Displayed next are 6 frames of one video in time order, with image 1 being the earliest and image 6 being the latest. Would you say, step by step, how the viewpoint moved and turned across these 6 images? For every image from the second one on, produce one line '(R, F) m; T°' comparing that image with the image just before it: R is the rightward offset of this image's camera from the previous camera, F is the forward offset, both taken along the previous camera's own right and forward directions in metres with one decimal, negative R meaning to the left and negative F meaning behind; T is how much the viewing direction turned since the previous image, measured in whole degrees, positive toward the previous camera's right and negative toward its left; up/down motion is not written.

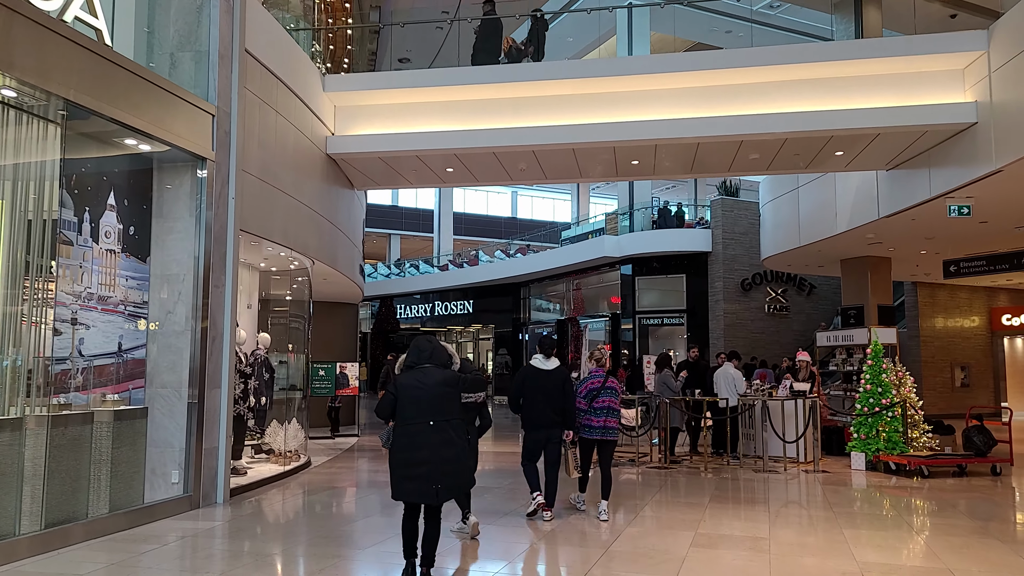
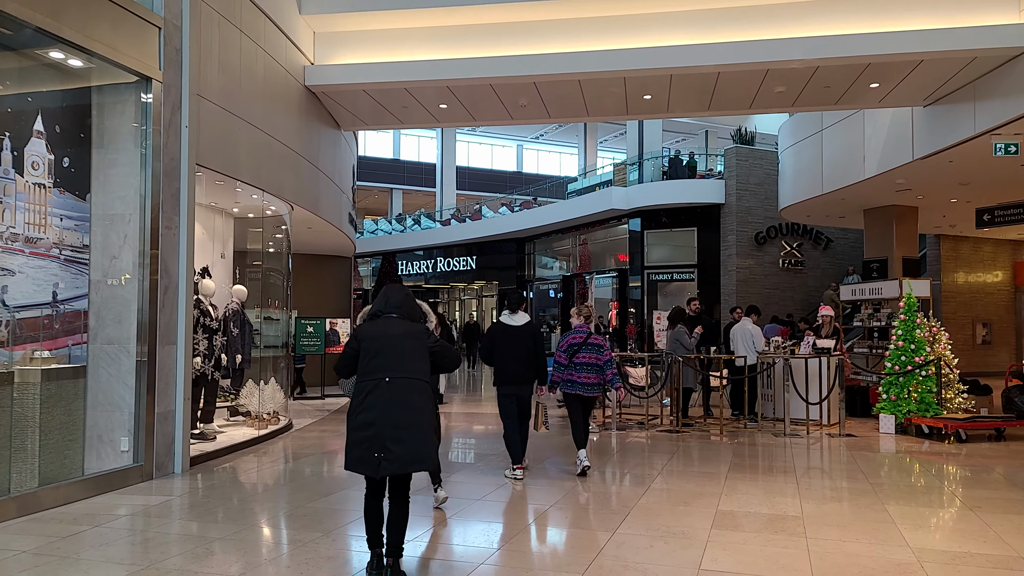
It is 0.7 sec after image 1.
(+0.1, +0.9) m; 0°
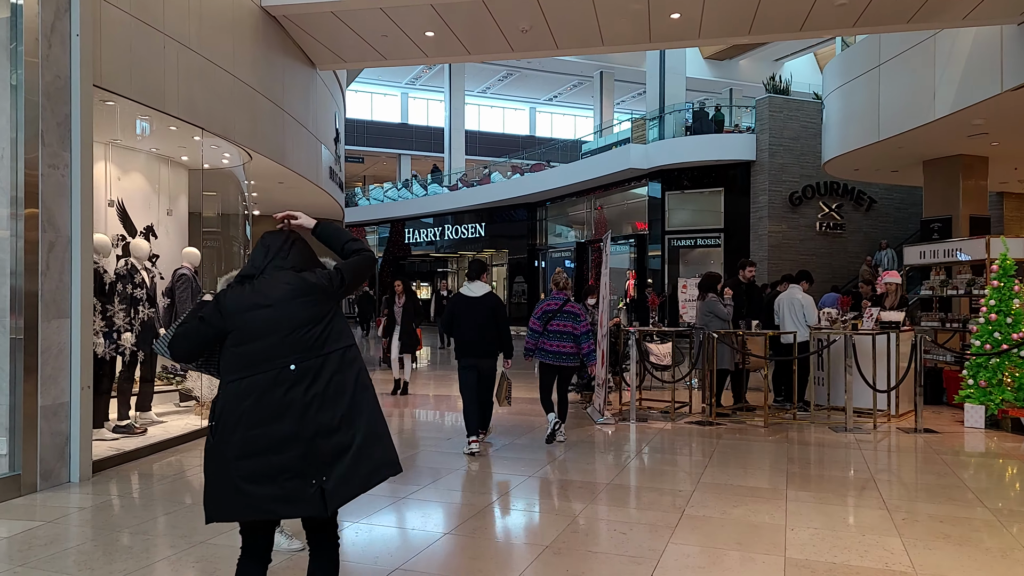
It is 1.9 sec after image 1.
(+0.2, +1.5) m; -1°
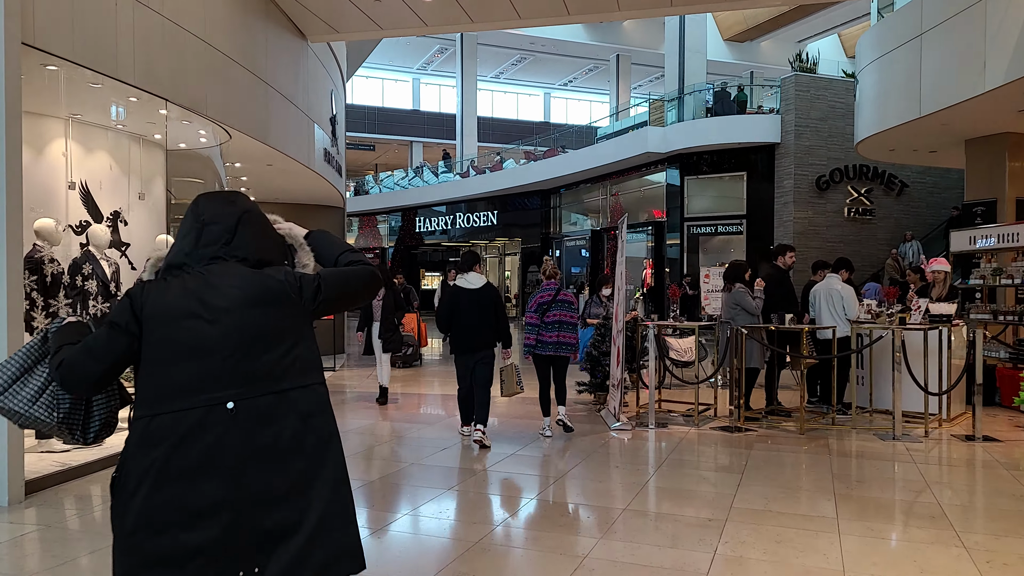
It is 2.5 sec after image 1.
(+0.1, +0.7) m; -1°
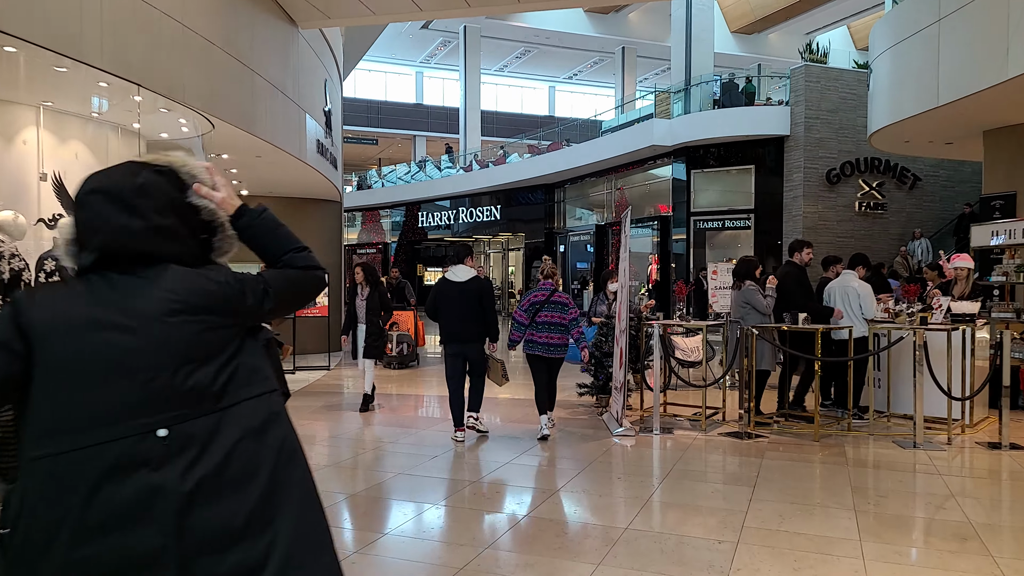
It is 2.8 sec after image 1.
(+0.1, +0.3) m; 0°
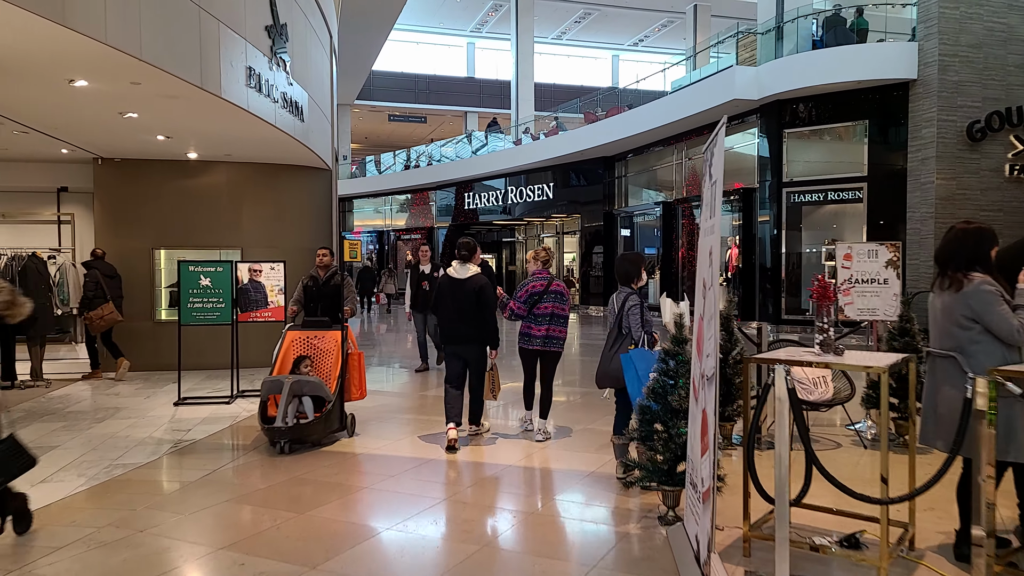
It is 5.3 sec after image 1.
(+0.4, +3.1) m; -6°
